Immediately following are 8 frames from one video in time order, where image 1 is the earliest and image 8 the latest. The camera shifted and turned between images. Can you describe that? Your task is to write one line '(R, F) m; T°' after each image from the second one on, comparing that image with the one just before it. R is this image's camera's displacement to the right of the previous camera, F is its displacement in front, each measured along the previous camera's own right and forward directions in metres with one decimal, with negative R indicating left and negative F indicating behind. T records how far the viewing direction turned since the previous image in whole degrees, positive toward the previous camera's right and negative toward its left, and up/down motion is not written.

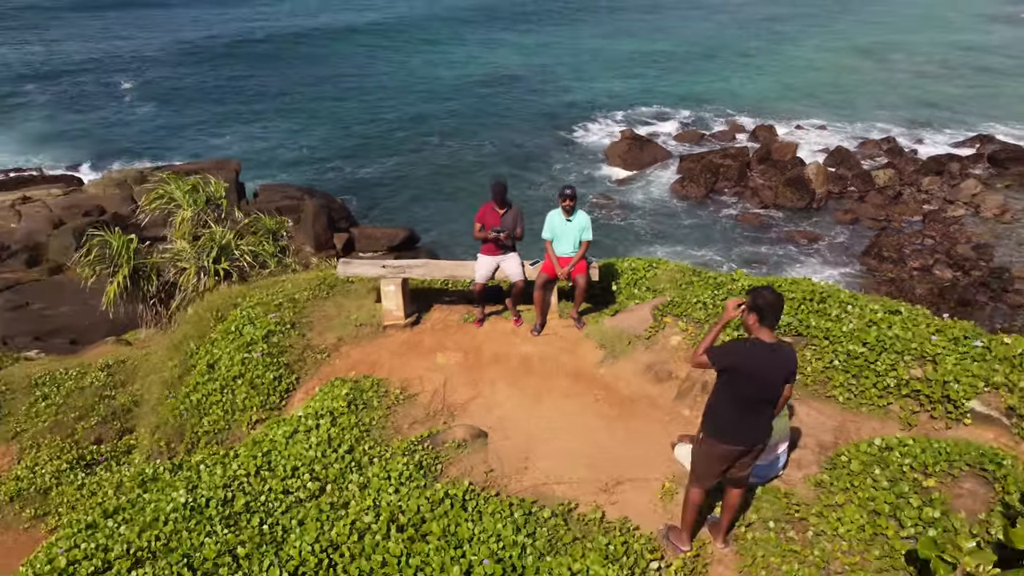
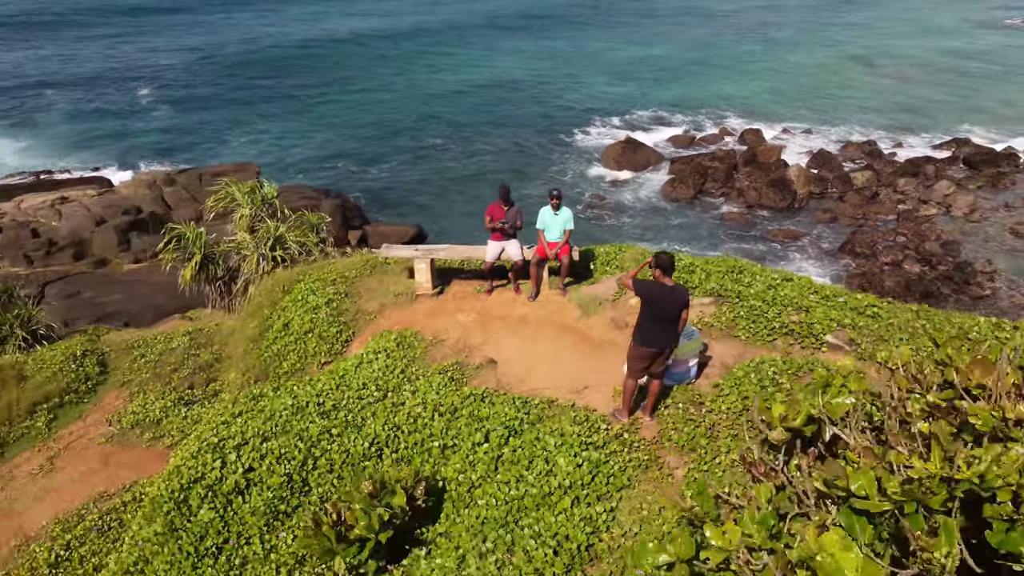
(0.0, -1.6) m; 0°
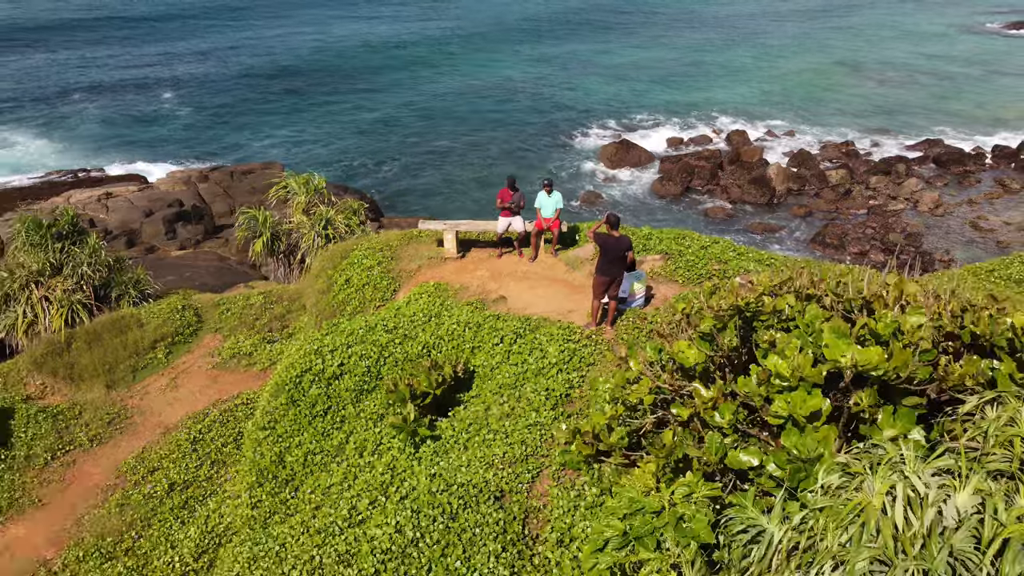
(-0.1, -2.2) m; 0°
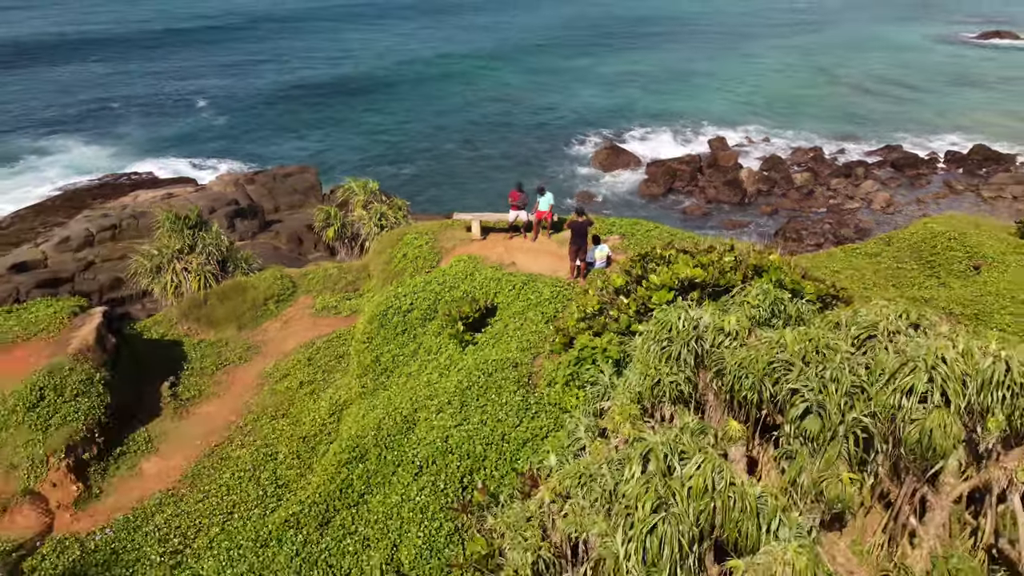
(-0.1, -3.9) m; 0°
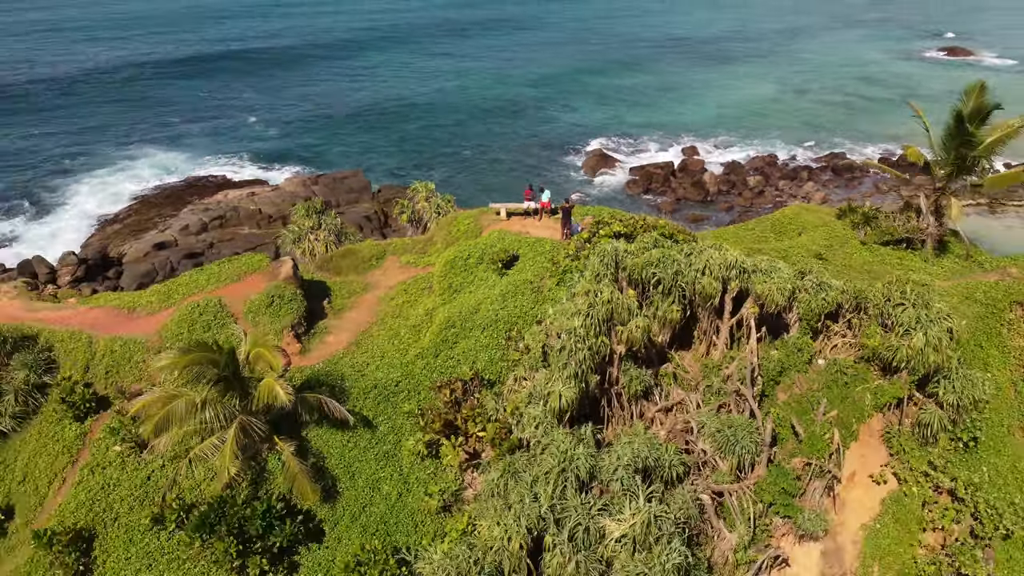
(-0.4, -7.6) m; 0°
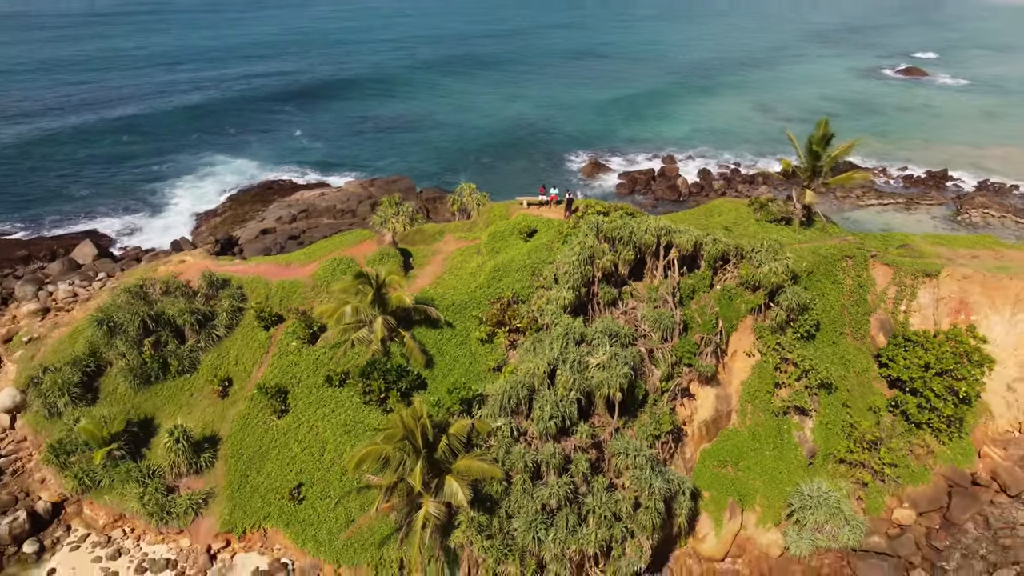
(-0.7, -9.8) m; 0°
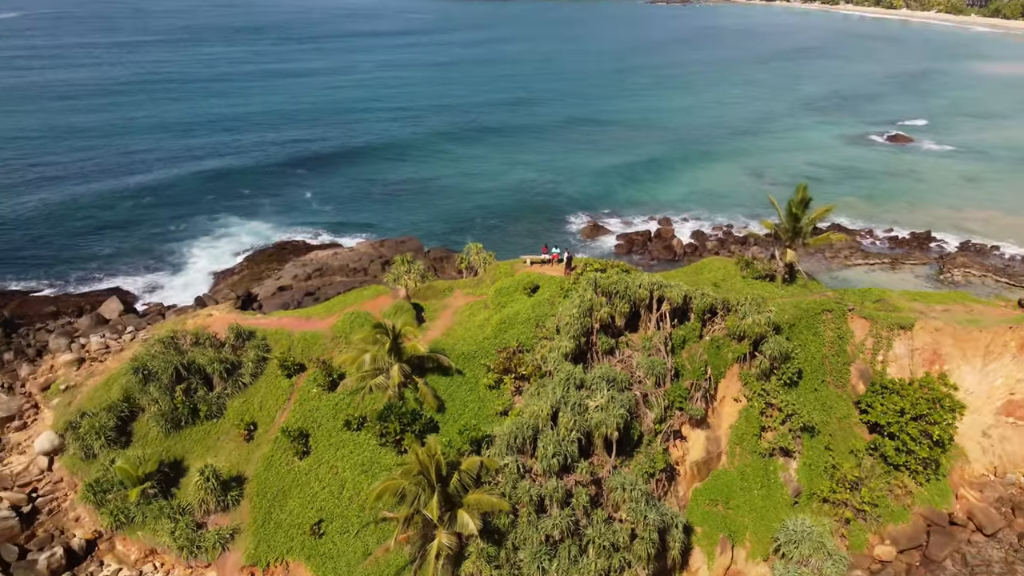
(-0.2, -2.1) m; 0°
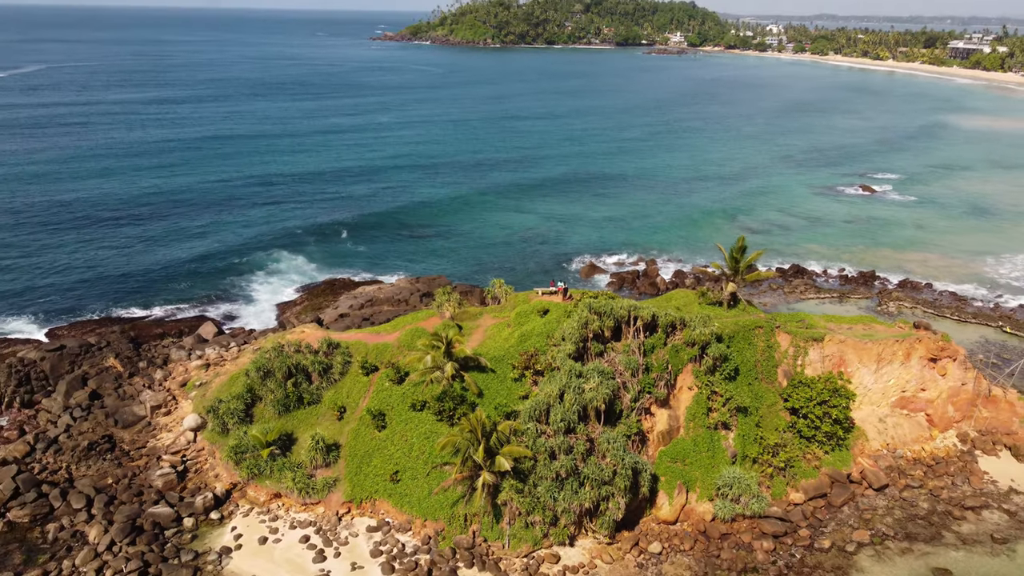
(-0.8, -10.4) m; 0°
